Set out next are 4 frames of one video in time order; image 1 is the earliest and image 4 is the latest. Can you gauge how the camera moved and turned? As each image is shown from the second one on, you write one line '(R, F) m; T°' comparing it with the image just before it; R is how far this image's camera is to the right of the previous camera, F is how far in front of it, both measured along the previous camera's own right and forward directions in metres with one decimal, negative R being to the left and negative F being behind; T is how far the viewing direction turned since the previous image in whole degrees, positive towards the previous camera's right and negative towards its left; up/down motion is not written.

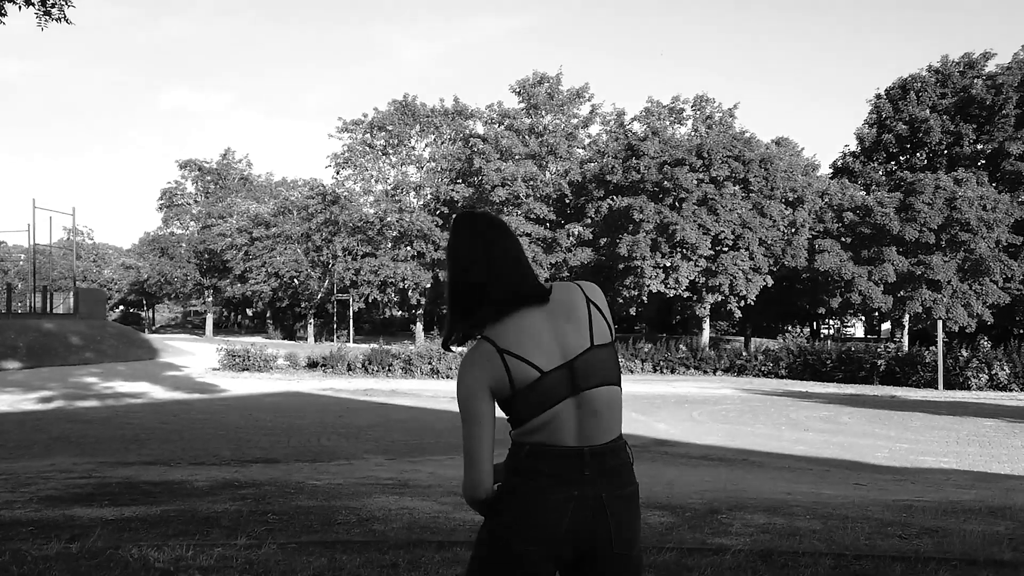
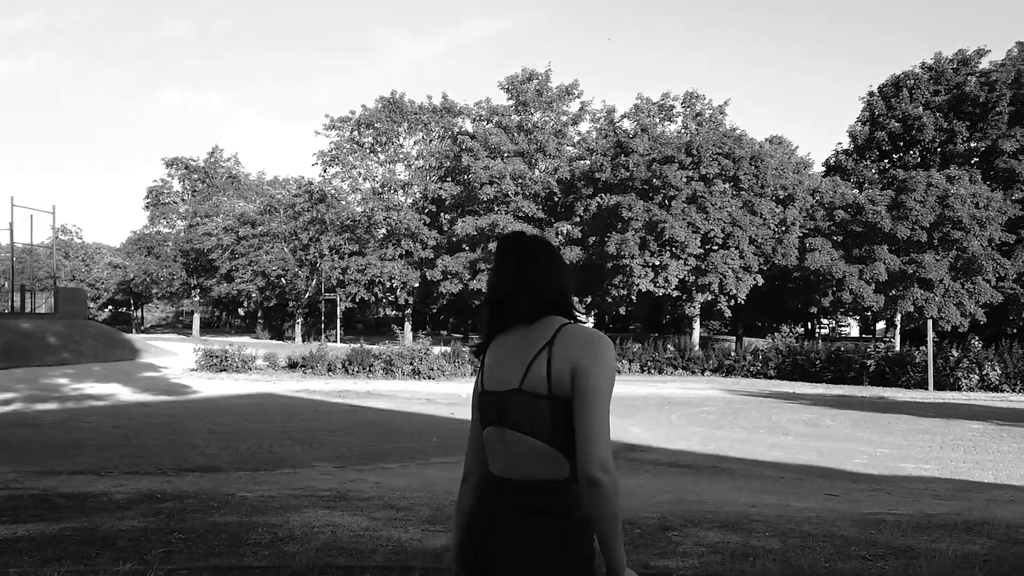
(+0.4, +0.5) m; 0°
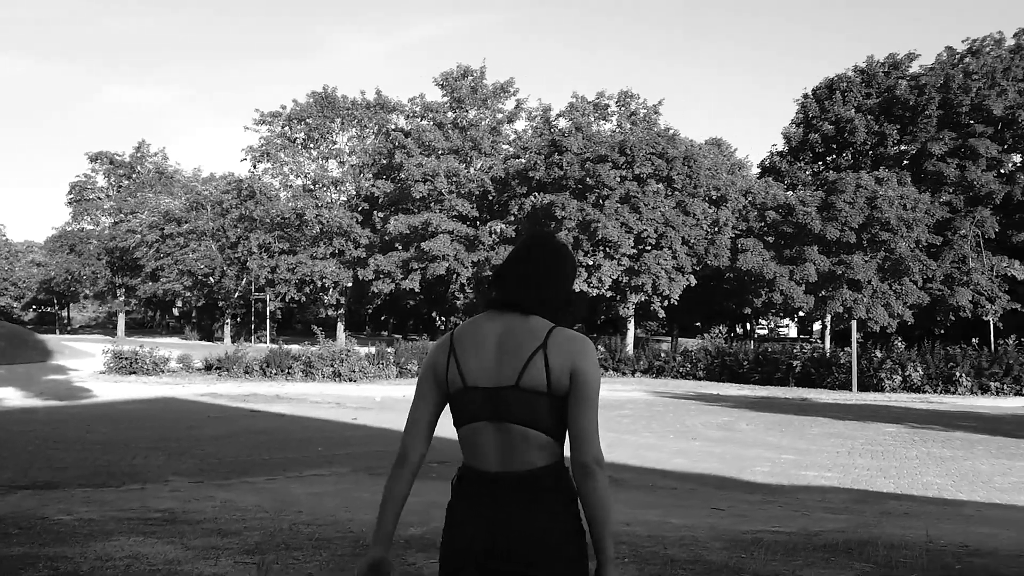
(+0.6, +0.6) m; +3°
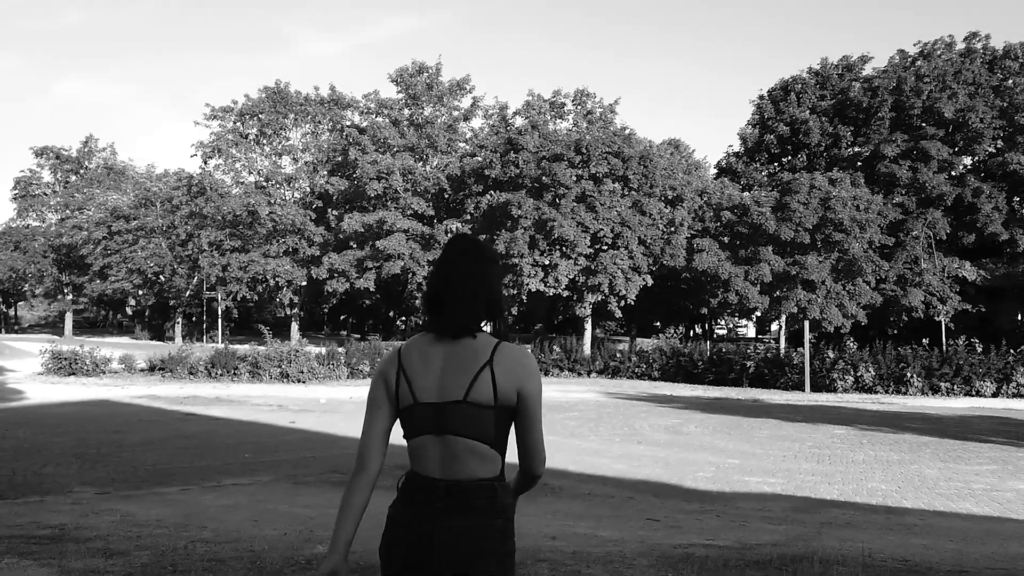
(+0.3, +0.4) m; +2°
